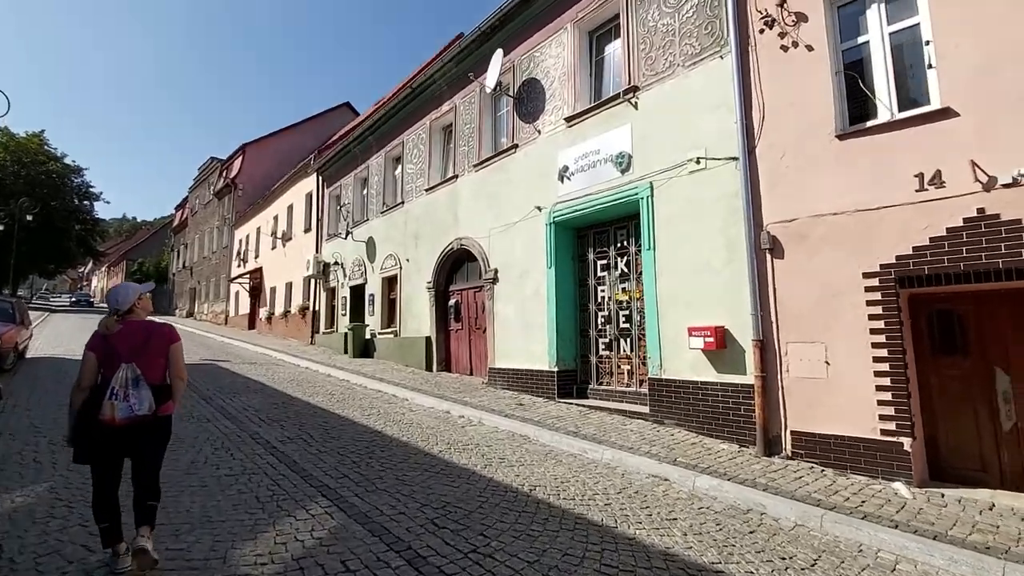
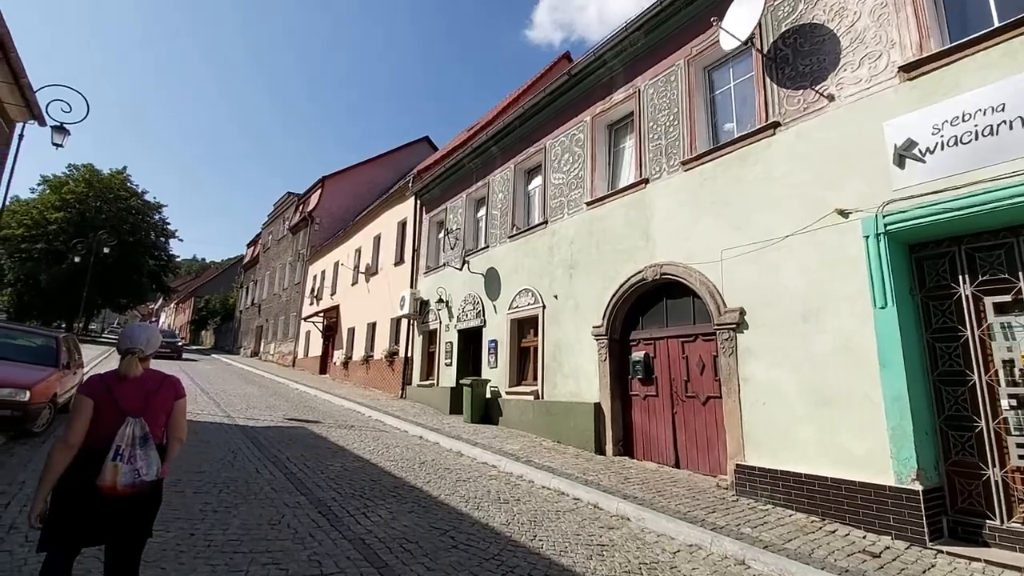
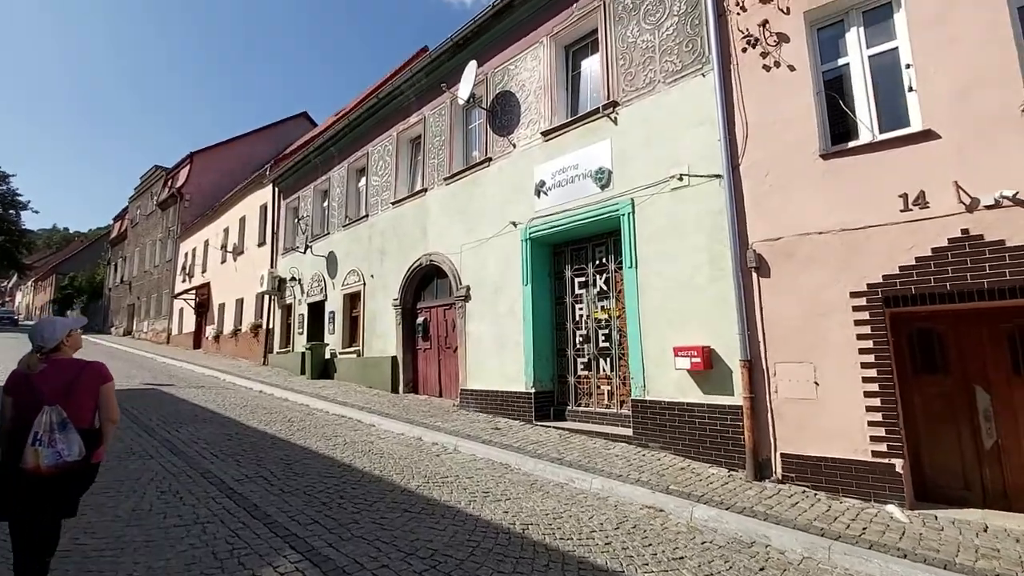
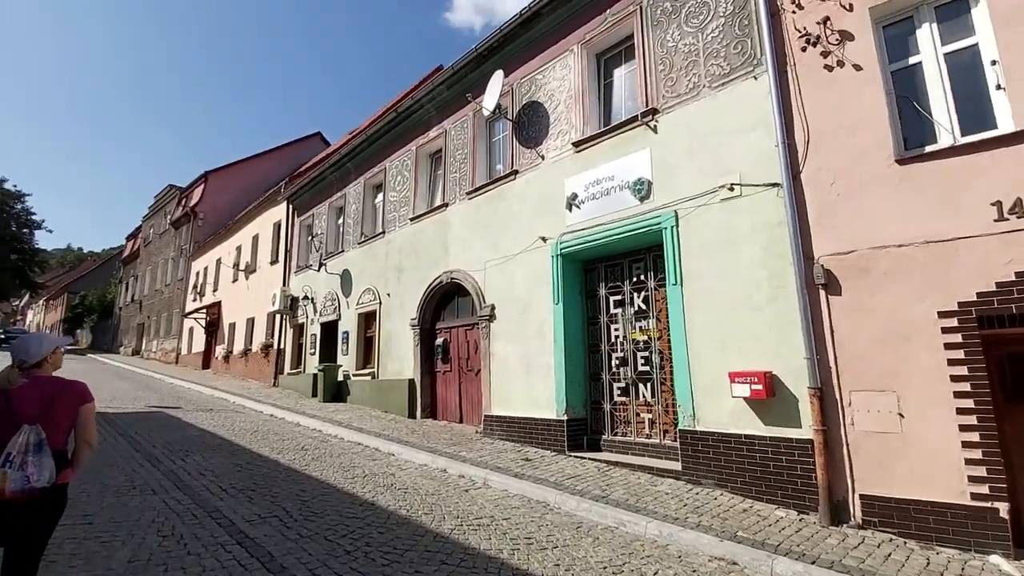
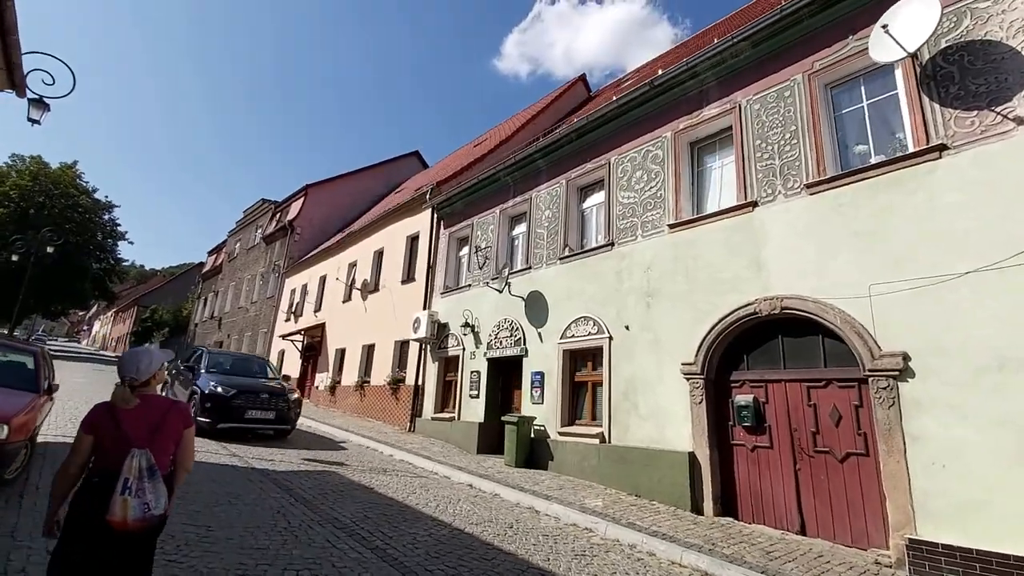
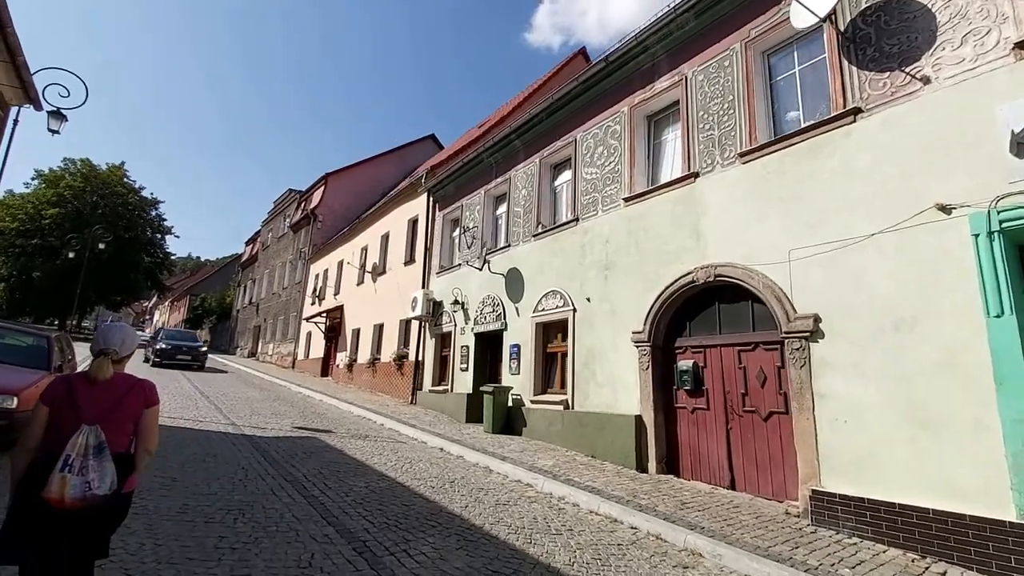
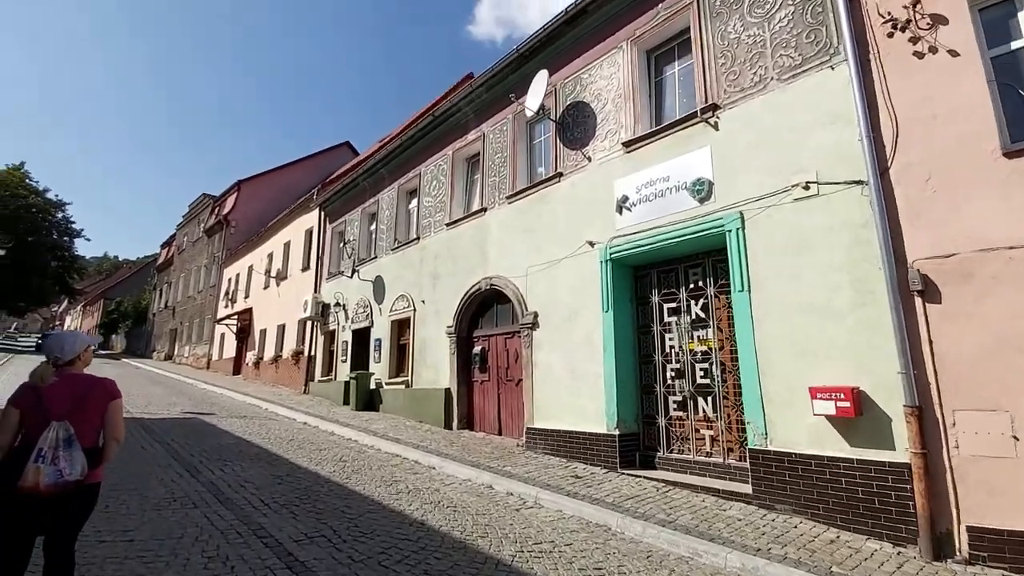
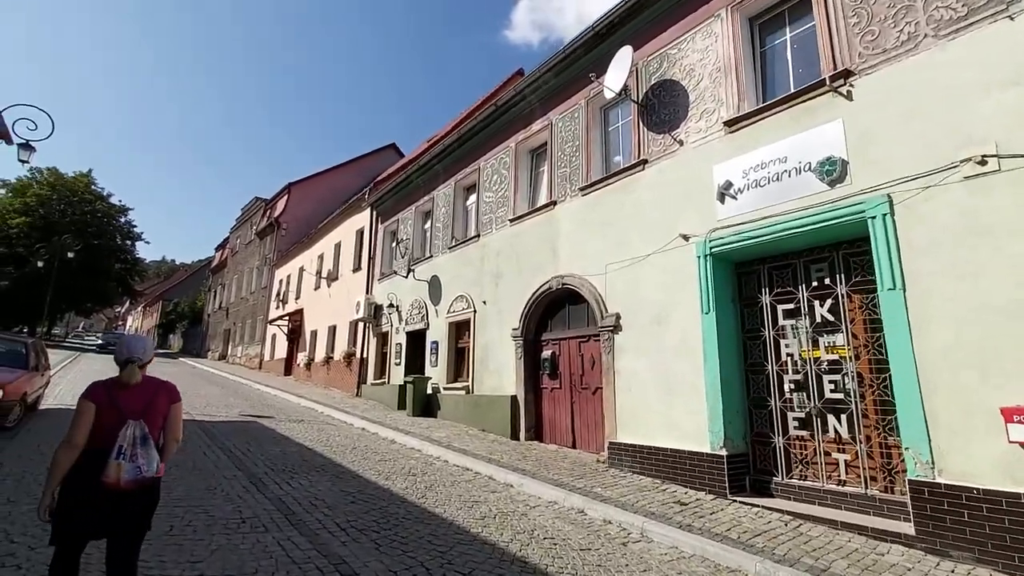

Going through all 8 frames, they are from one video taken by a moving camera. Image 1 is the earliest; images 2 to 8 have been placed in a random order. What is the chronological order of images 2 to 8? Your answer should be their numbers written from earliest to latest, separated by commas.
3, 4, 7, 8, 2, 6, 5
